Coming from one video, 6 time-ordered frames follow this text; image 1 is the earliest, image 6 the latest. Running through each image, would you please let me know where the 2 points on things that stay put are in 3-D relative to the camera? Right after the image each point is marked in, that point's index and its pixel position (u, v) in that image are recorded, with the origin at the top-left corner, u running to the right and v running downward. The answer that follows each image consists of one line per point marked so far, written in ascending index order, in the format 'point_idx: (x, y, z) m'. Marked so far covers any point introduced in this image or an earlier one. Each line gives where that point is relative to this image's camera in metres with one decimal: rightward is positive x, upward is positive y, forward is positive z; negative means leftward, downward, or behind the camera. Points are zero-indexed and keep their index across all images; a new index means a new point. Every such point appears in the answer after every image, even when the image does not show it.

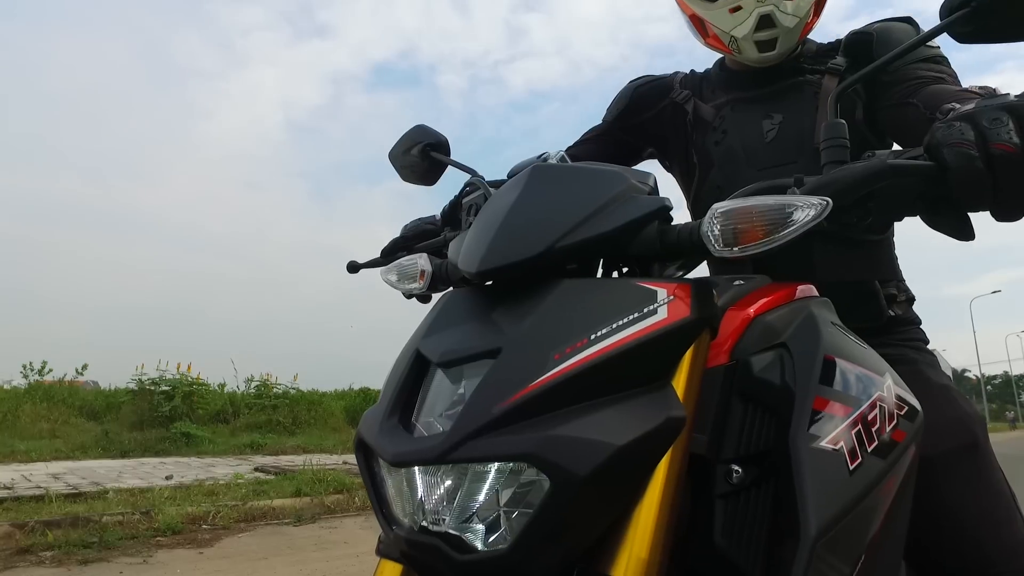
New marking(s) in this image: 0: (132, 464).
0: (-5.0, -2.3, +9.7) m
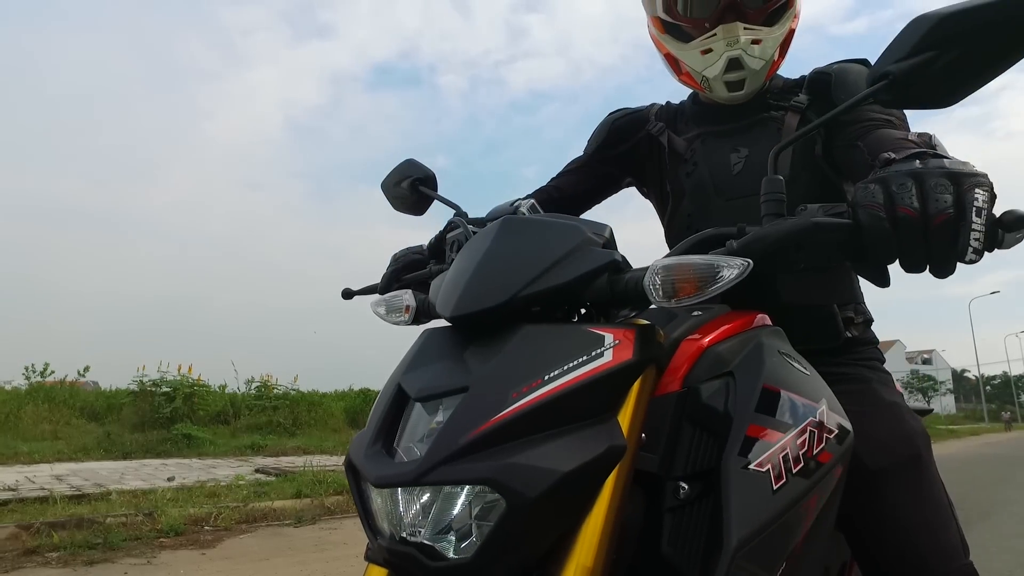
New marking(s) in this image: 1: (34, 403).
0: (-5.0, -2.3, +9.8) m
1: (-8.8, -2.1, +13.6) m
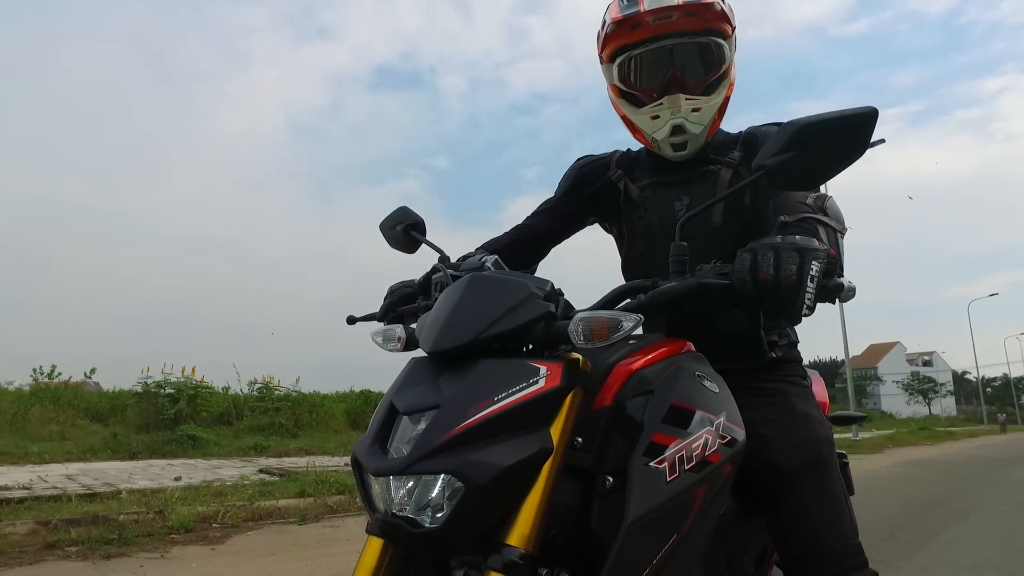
0: (-5.0, -2.4, +10.1) m
1: (-8.8, -2.2, +13.9) m
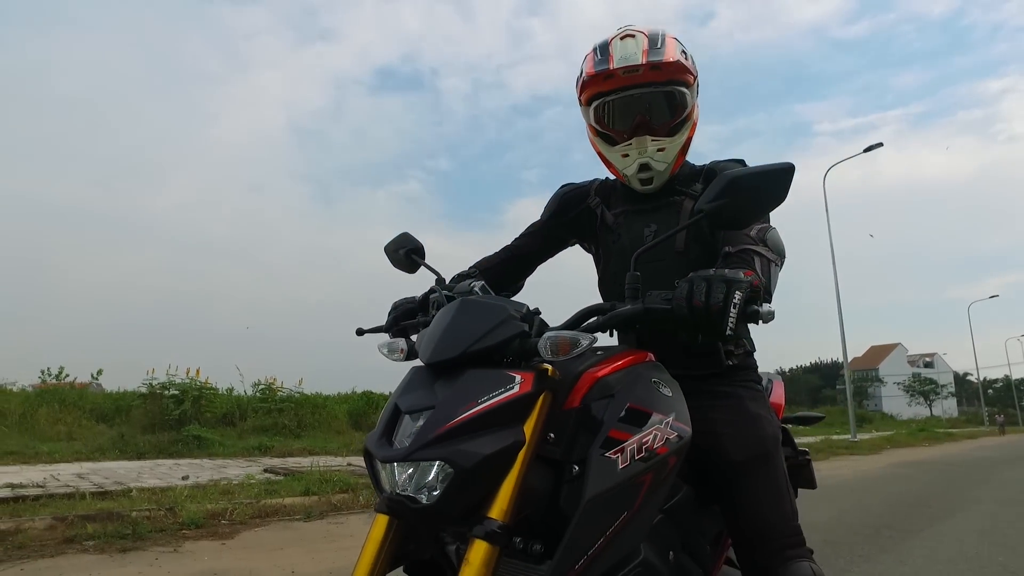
0: (-5.1, -2.5, +10.4) m
1: (-8.8, -2.2, +14.2) m
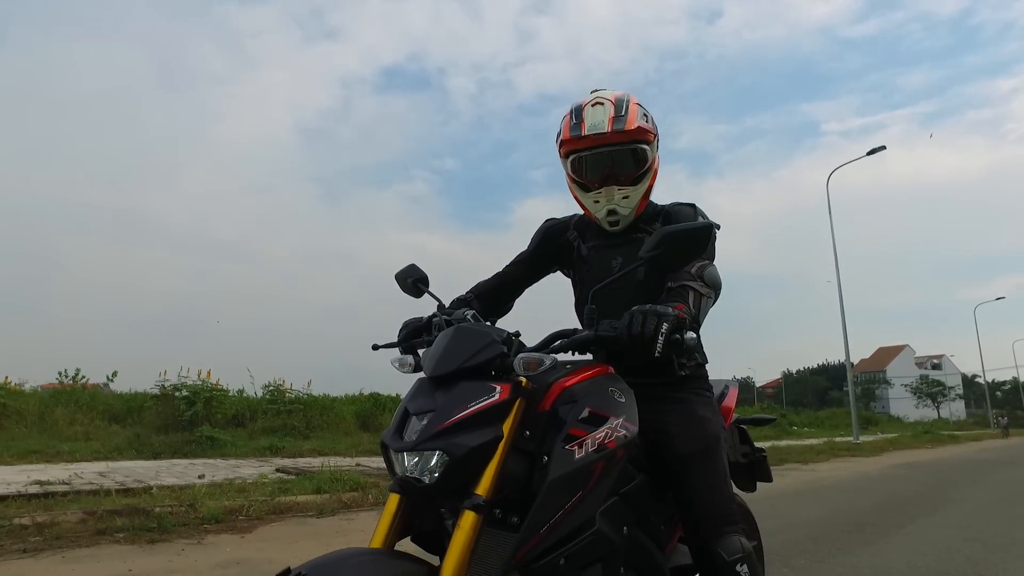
0: (-5.0, -2.6, +10.8) m
1: (-8.8, -2.3, +14.6) m
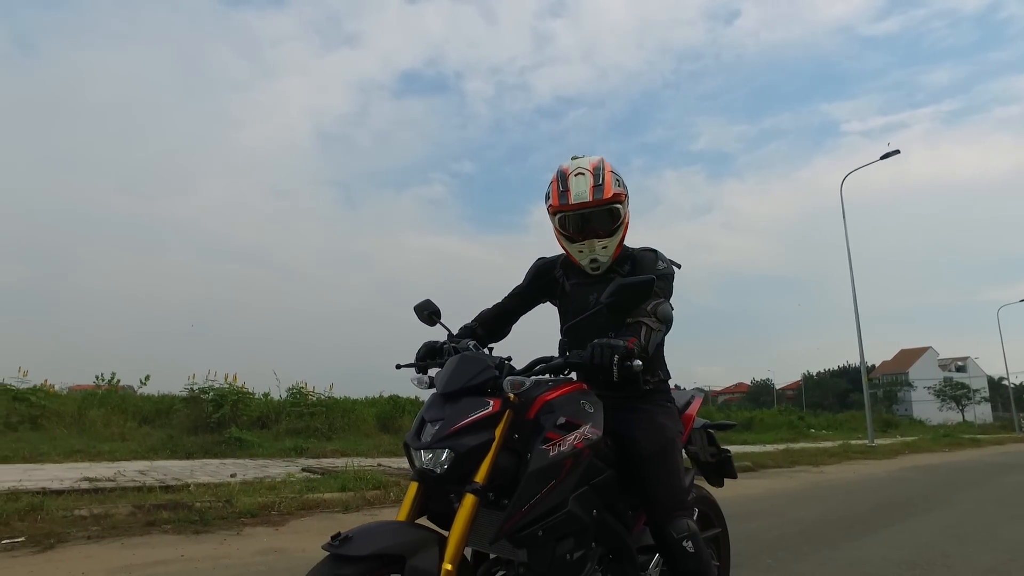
0: (-4.8, -2.7, +11.5) m
1: (-8.5, -2.5, +15.4) m
